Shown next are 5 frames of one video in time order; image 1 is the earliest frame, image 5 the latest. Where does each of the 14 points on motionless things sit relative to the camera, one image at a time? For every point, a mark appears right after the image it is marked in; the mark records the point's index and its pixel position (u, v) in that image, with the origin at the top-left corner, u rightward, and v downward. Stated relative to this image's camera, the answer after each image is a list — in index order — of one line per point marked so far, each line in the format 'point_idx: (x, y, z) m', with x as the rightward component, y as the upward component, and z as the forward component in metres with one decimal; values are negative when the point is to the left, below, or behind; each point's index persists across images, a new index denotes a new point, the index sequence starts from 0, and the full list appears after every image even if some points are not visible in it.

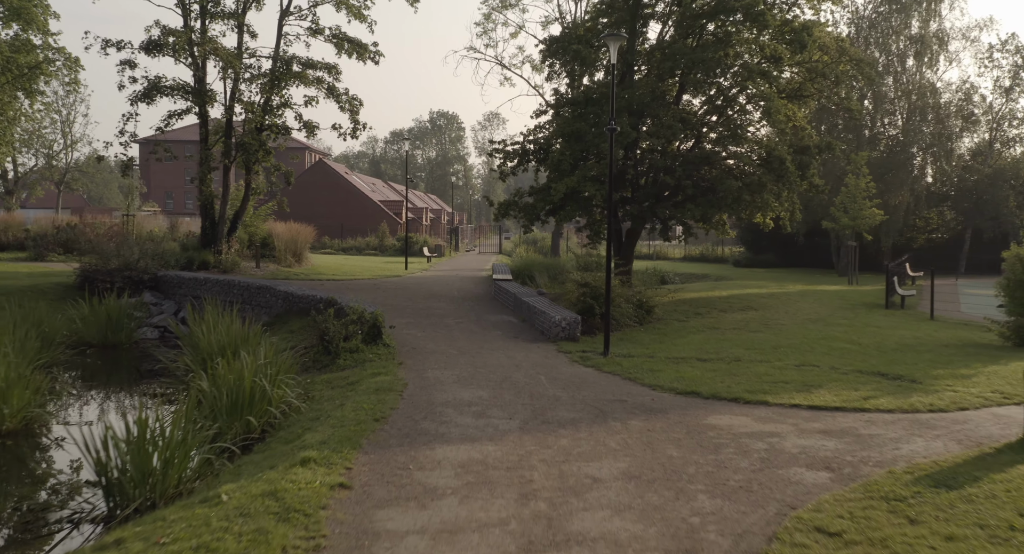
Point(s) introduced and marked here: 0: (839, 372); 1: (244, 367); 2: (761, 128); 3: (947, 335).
0: (+4.7, -1.3, +10.4) m
1: (-3.3, -1.1, +9.0) m
2: (+6.3, +3.8, +18.5) m
3: (+8.3, -1.1, +13.9) m
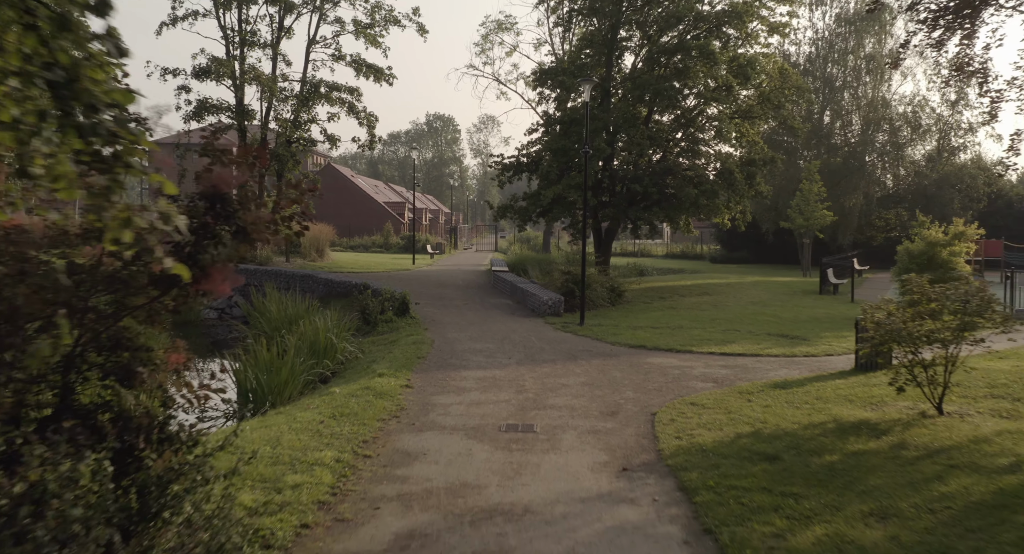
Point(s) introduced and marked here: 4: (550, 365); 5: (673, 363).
0: (+4.7, -1.1, +14.0) m
1: (-3.3, -0.9, +12.5) m
2: (+6.2, +4.0, +22.1) m
3: (+8.2, -0.8, +17.5) m
4: (+0.6, -1.3, +11.0) m
5: (+2.5, -1.3, +11.3) m
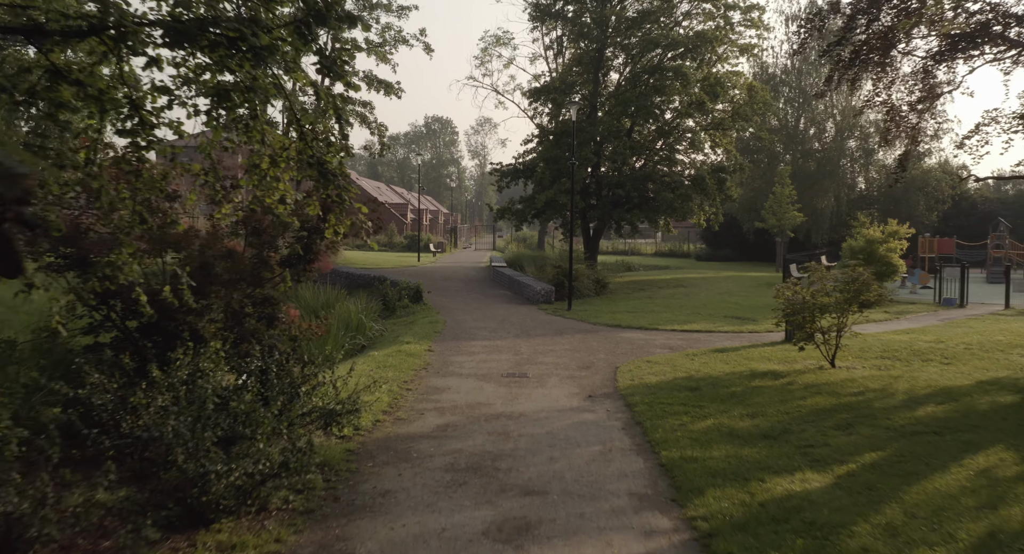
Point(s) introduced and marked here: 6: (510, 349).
0: (+4.6, -0.9, +16.7) m
1: (-3.4, -0.7, +15.2) m
2: (+6.1, +4.2, +24.9) m
3: (+8.2, -0.6, +20.3) m
4: (+0.5, -1.1, +13.7) m
5: (+2.5, -1.2, +14.0) m
6: (0.0, -1.2, +12.3) m
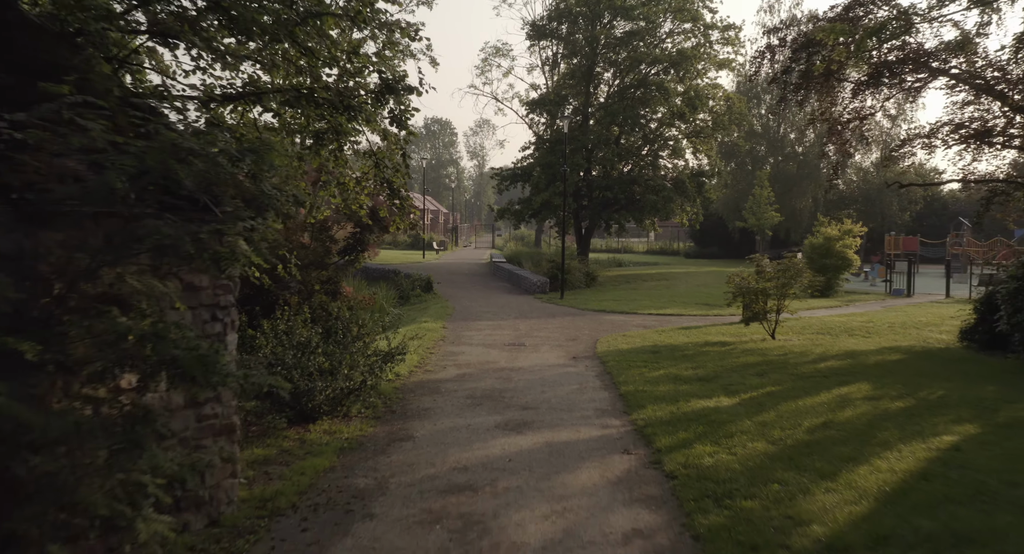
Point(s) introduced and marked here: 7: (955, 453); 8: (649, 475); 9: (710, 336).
0: (+4.6, -0.7, +19.3) m
1: (-3.4, -0.5, +17.7) m
2: (+6.1, +4.4, +27.4) m
3: (+8.1, -0.4, +22.8) m
4: (+0.5, -0.9, +16.2) m
5: (+2.5, -1.0, +16.6) m
6: (0.0, -1.0, +14.8) m
7: (+3.6, -1.4, +5.9) m
8: (+1.1, -1.6, +5.9) m
9: (+3.7, -1.1, +13.5) m
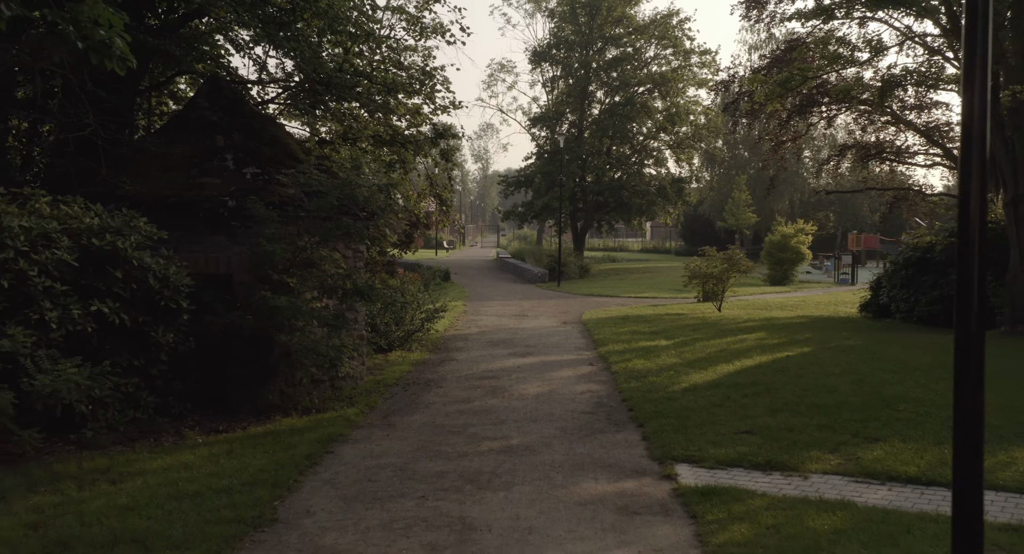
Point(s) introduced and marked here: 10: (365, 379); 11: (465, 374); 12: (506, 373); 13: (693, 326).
0: (+4.8, -0.4, +23.2) m
1: (-3.2, -0.2, +21.7) m
2: (+6.2, +4.7, +31.3) m
3: (+8.3, -0.2, +26.7) m
4: (+0.7, -0.7, +20.1) m
5: (+2.6, -0.7, +20.5) m
6: (+0.1, -0.7, +18.7) m
7: (+3.7, -1.1, +9.8) m
8: (+1.2, -1.3, +9.8) m
9: (+3.8, -0.8, +17.4) m
10: (-1.9, -1.3, +9.3) m
11: (-0.6, -1.3, +9.9) m
12: (-0.1, -1.3, +9.9) m
13: (+3.5, -1.0, +14.1) m
